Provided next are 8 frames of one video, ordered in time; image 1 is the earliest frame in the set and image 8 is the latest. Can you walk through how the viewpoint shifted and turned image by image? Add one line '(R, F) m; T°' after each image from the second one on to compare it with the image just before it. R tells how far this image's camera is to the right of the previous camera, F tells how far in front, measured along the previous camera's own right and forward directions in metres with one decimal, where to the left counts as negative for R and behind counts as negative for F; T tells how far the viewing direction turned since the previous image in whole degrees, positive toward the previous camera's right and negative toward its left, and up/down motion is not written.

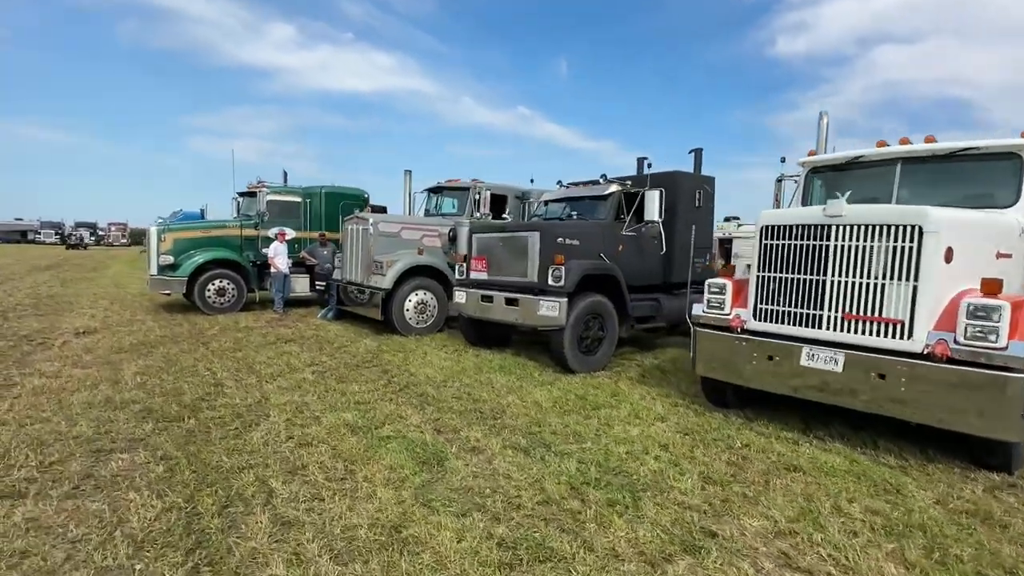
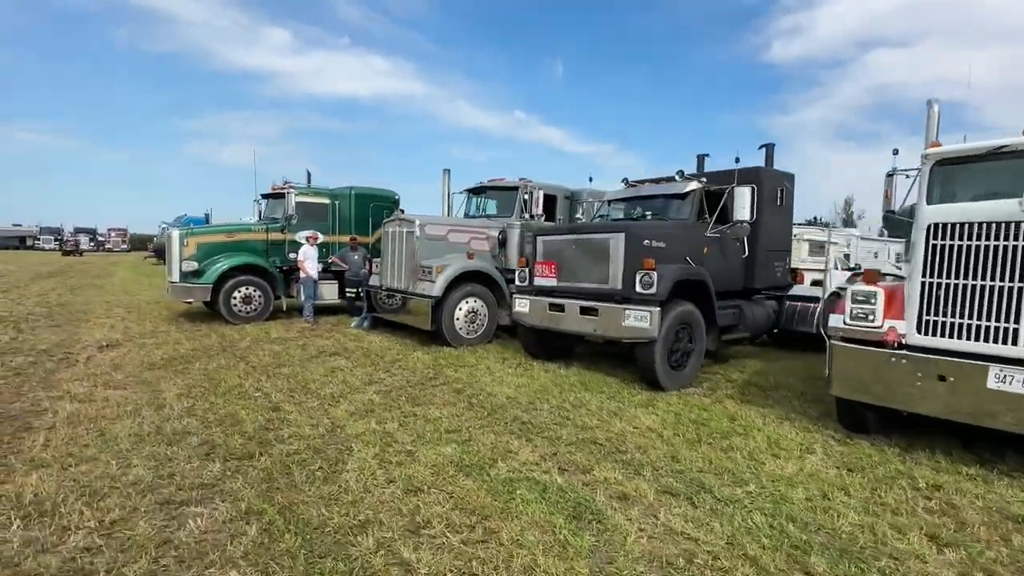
(-1.0, +0.7) m; 0°
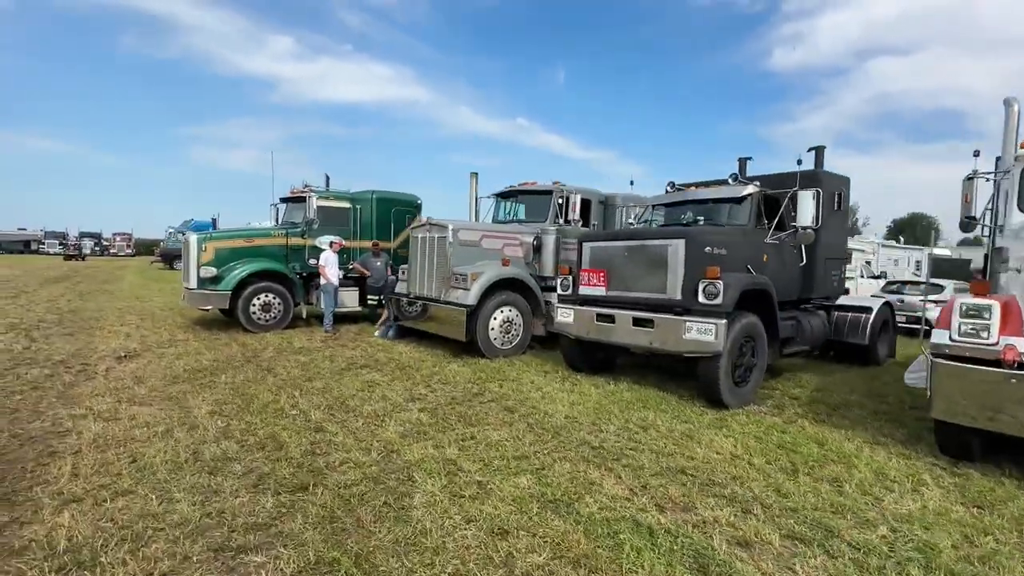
(-0.6, +0.4) m; 0°
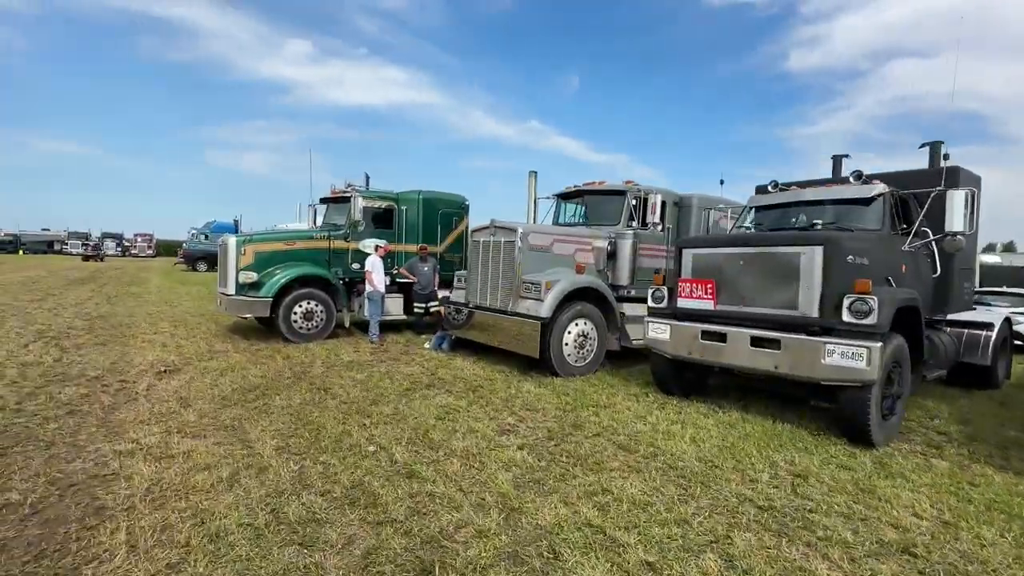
(-0.9, +0.8) m; -1°
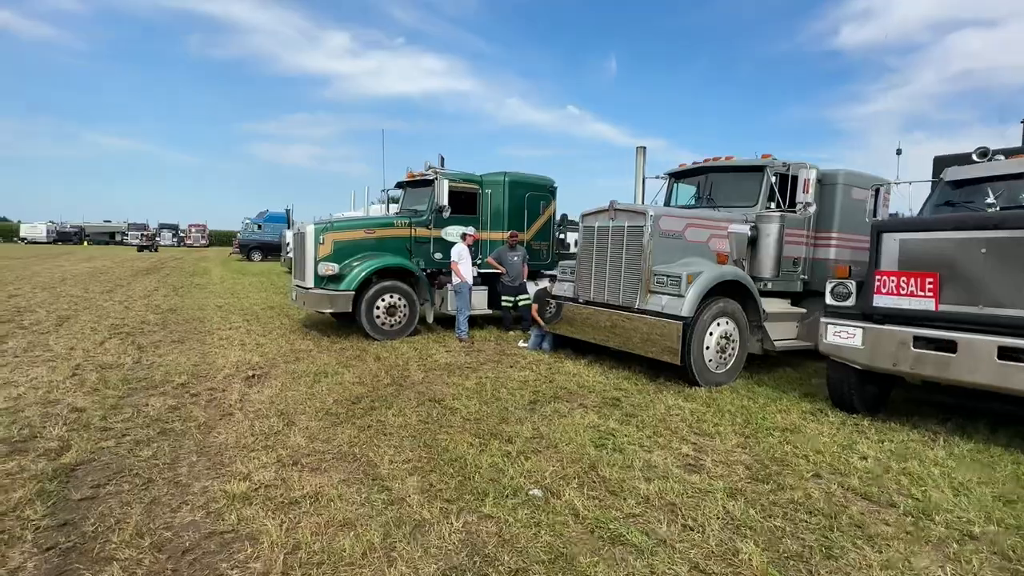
(-1.1, +1.0) m; -4°
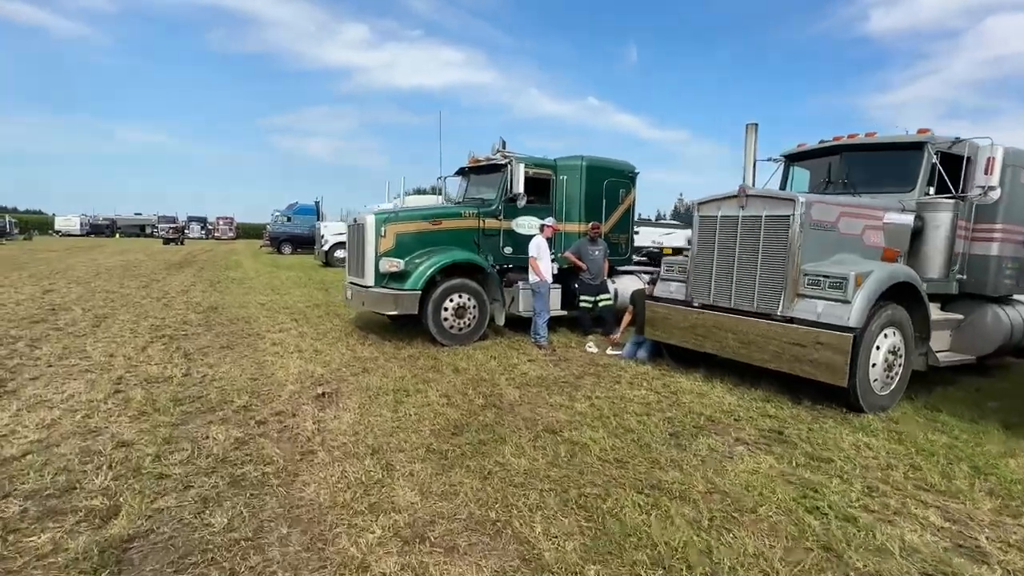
(-1.0, +1.1) m; -2°
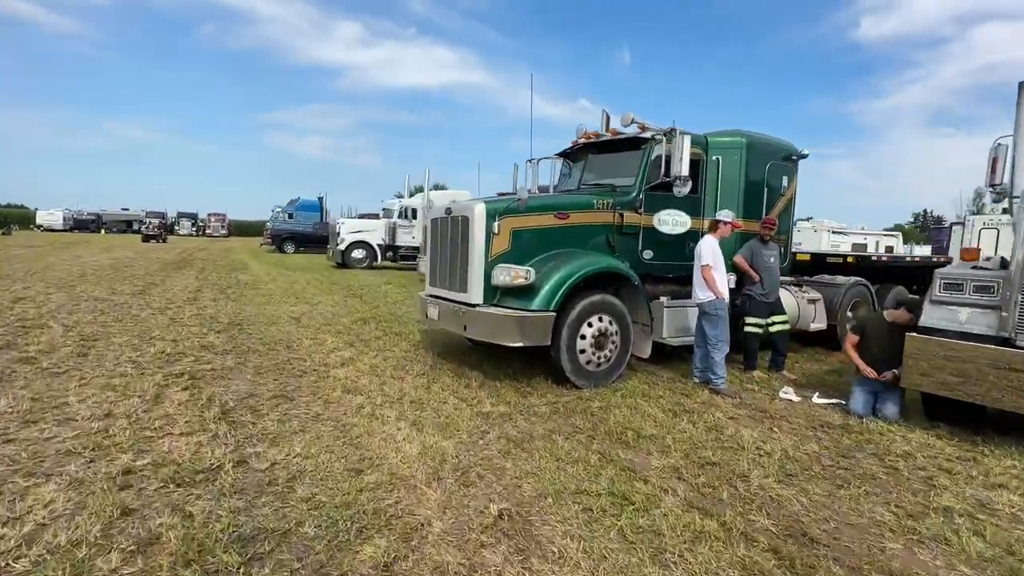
(-1.8, +2.3) m; +1°
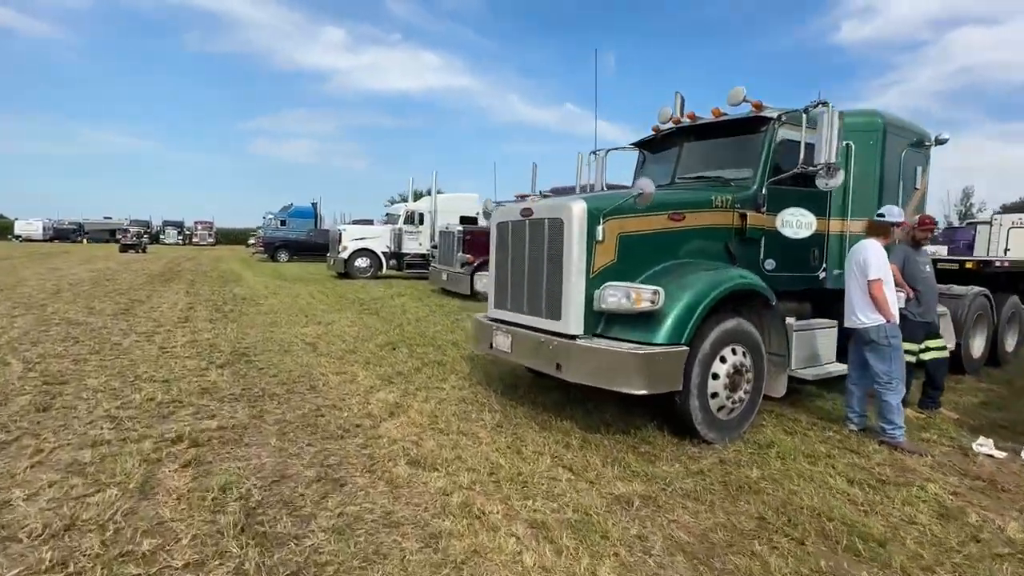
(-0.9, +1.4) m; +1°
